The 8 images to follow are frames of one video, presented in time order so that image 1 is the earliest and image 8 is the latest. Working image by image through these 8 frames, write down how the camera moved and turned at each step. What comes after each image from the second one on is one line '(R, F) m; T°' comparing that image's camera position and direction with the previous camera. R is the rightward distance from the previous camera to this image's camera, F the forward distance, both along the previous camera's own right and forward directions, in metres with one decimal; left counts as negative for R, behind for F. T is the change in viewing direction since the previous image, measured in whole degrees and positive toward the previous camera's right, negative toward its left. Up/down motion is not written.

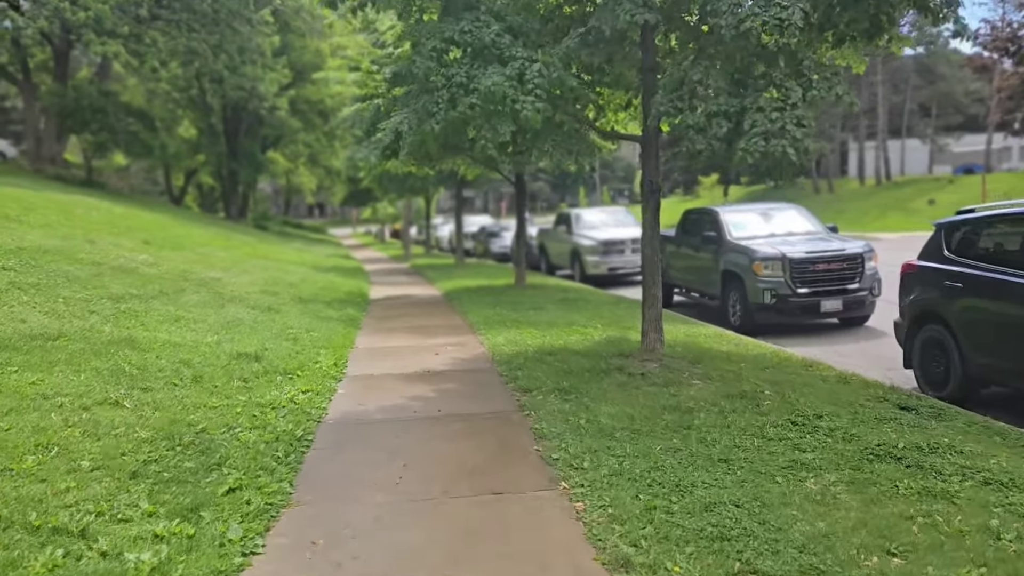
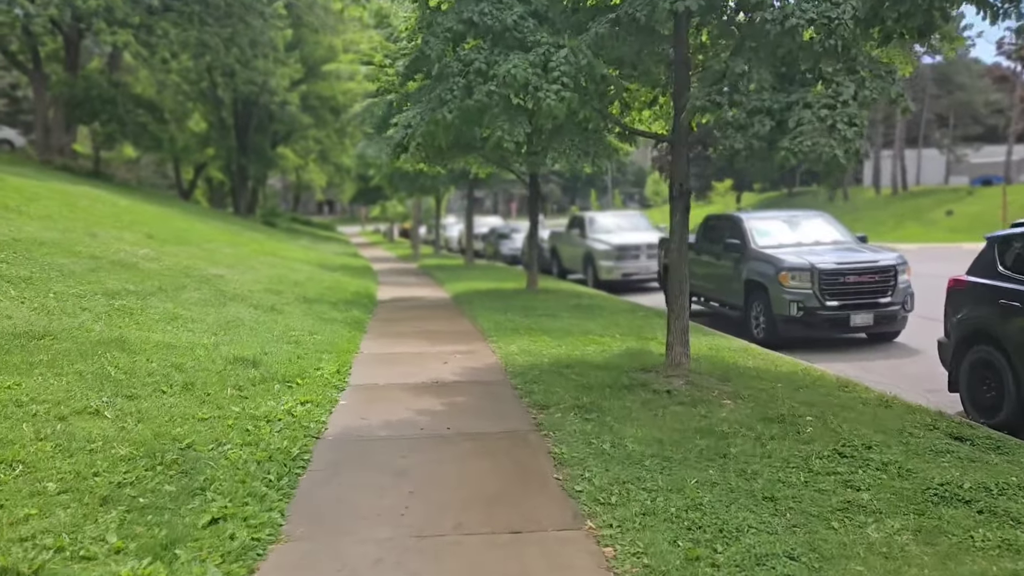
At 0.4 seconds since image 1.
(-0.1, +0.5) m; -1°
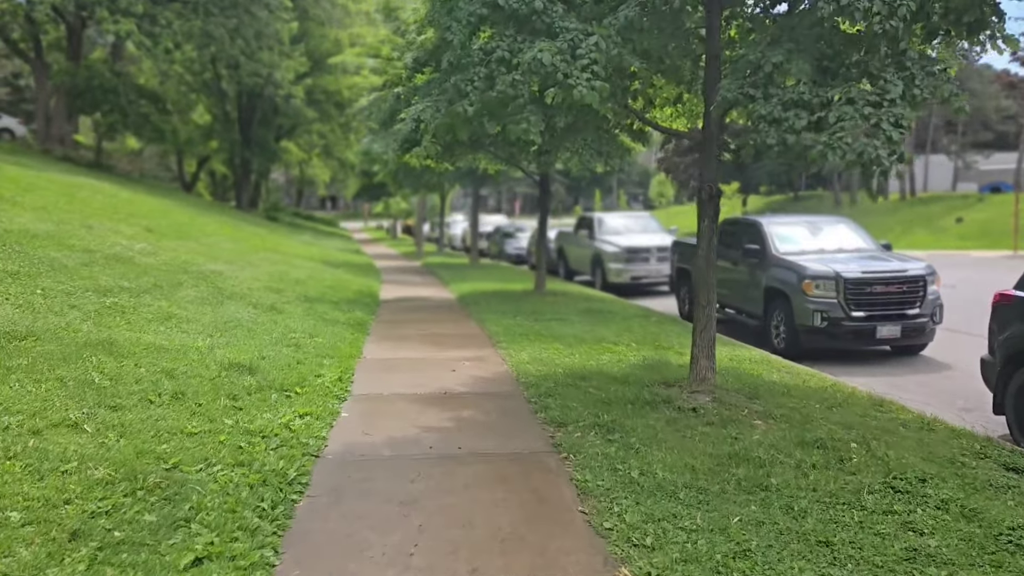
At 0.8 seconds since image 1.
(-0.1, +0.5) m; 0°
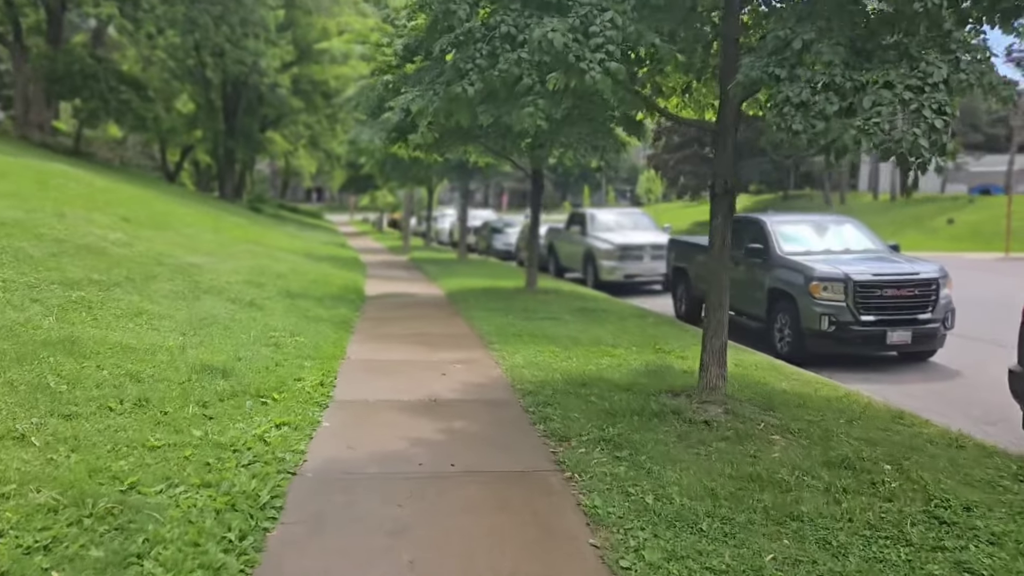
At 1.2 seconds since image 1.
(-0.1, +0.5) m; +1°
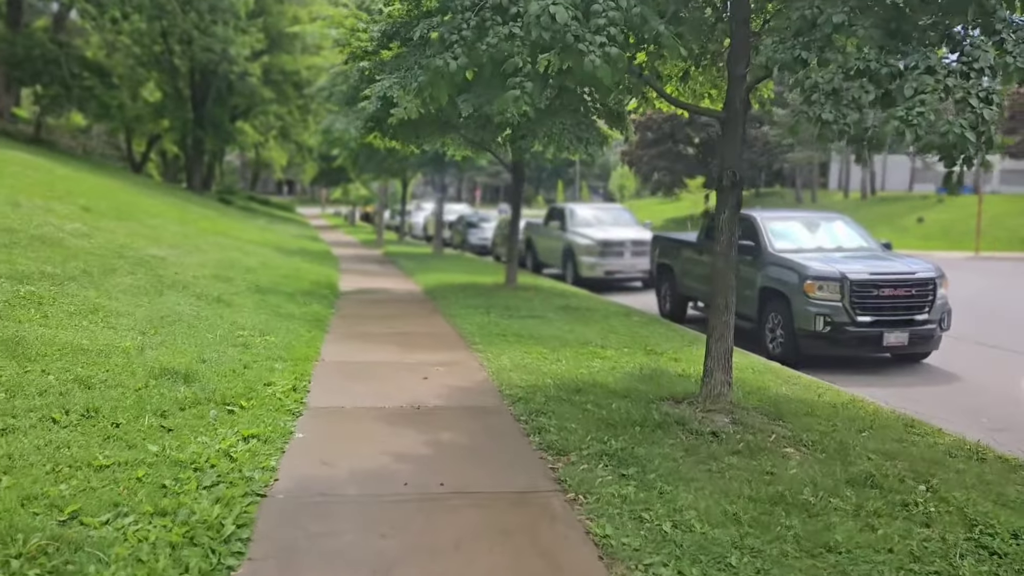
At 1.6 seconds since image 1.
(-0.1, +0.5) m; +2°
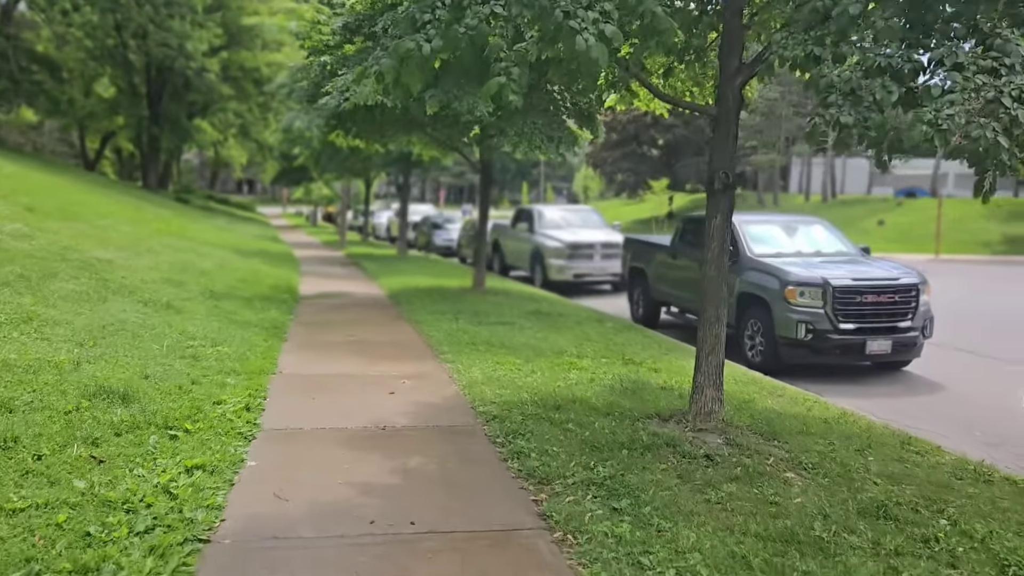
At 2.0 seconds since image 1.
(-0.1, +0.5) m; +3°
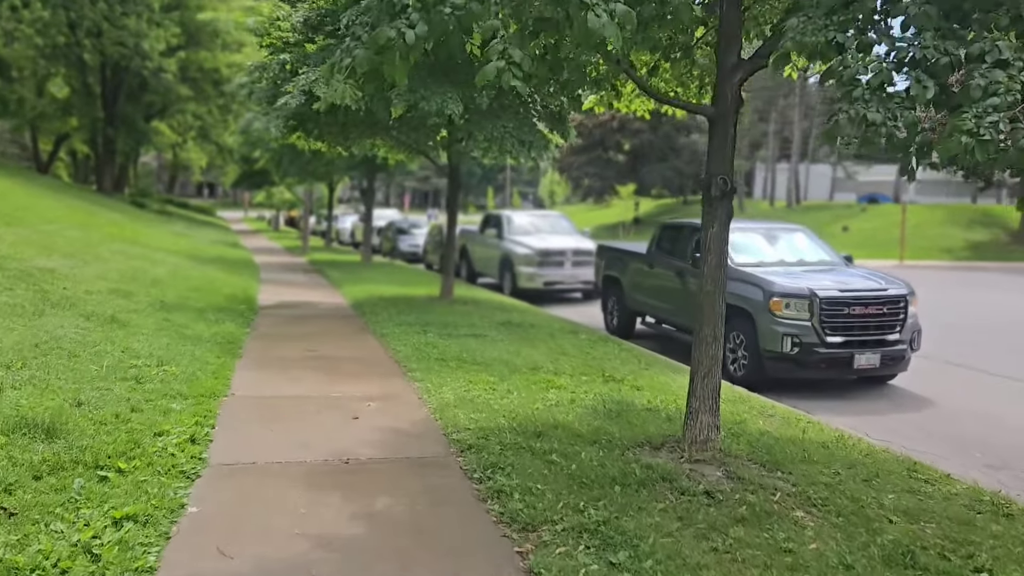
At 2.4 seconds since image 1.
(-0.1, +0.5) m; +2°
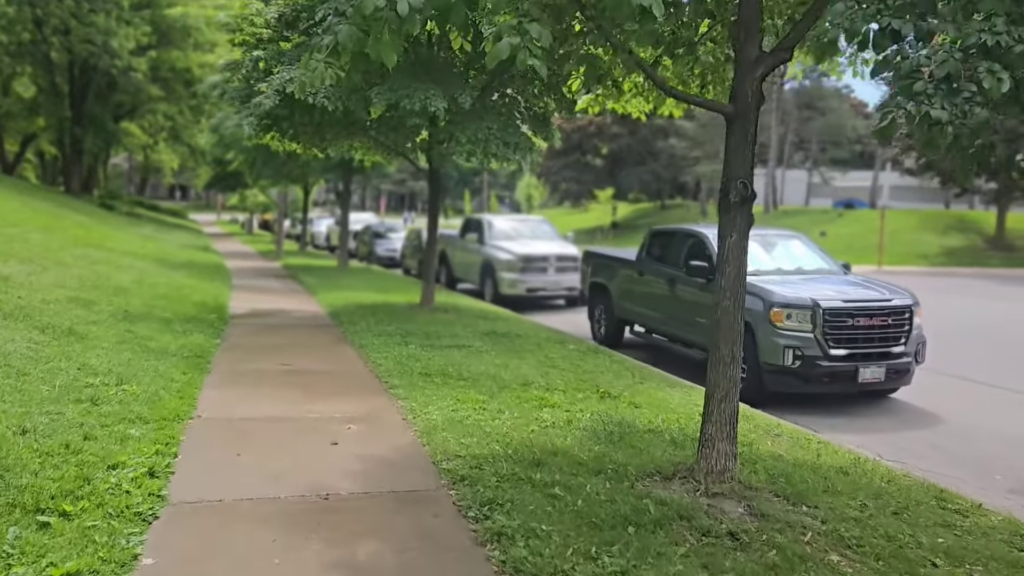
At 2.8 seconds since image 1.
(-0.1, +0.5) m; +2°
